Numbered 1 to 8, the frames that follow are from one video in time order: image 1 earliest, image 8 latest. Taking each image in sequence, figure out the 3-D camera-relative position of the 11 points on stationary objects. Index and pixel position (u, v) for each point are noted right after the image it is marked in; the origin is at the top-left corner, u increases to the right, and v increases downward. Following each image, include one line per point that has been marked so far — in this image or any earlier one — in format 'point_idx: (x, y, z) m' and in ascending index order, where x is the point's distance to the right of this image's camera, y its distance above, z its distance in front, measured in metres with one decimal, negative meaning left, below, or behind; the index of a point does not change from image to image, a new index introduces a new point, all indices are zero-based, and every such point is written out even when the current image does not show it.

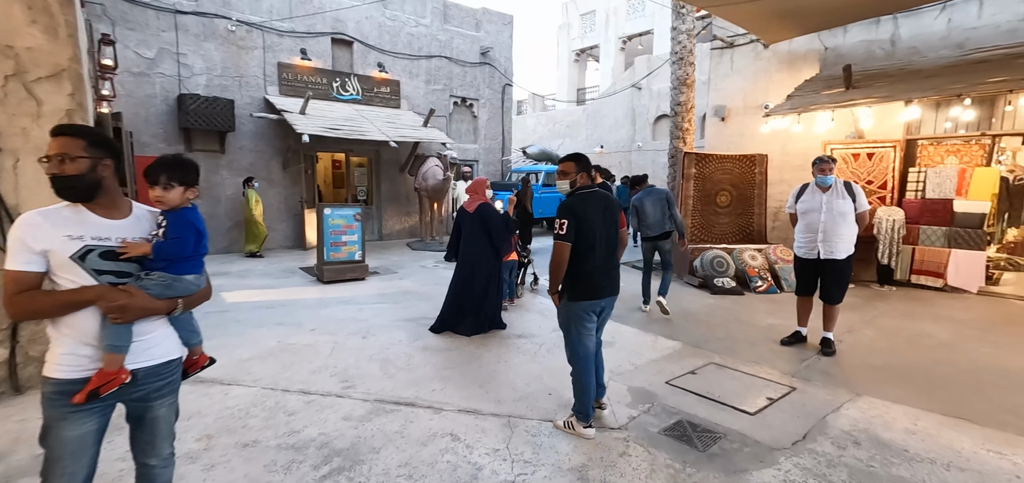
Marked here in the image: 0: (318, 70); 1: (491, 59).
0: (-4.2, +3.7, +10.1) m
1: (-0.6, +5.1, +13.0) m
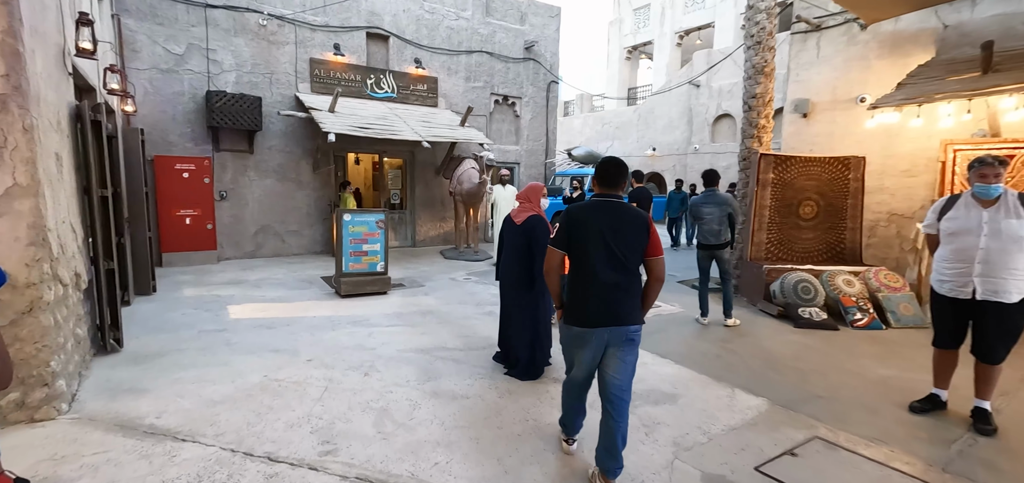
0: (-3.3, +3.6, +9.6) m
1: (+0.6, +4.9, +12.1) m
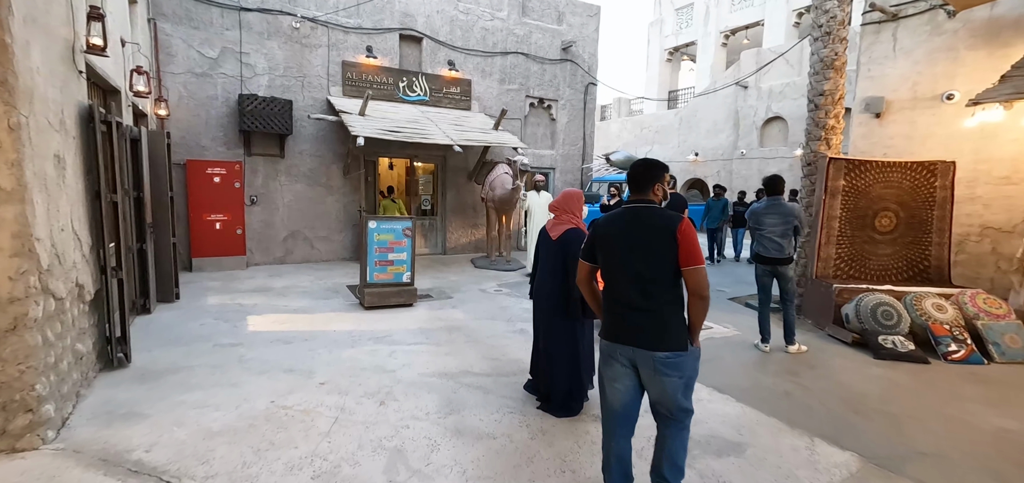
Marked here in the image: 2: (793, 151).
0: (-2.6, +3.5, +9.4) m
1: (+1.5, +4.6, +11.6) m
2: (+8.4, +2.7, +13.9) m
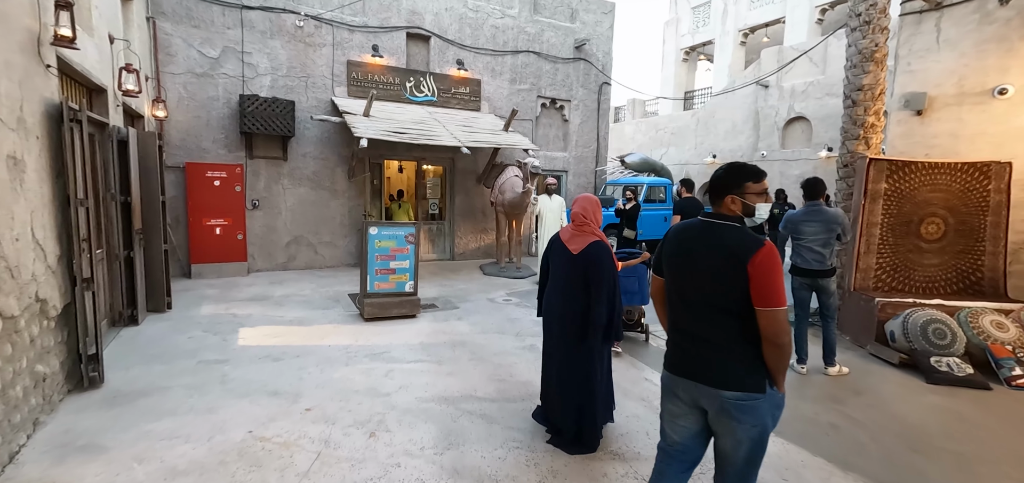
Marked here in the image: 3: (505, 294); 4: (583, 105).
0: (-2.4, +3.4, +9.0) m
1: (+1.8, +4.5, +11.2) m
2: (+8.7, +2.5, +13.3) m
3: (-0.1, -0.8, +7.2) m
4: (+1.7, +3.3, +11.4) m
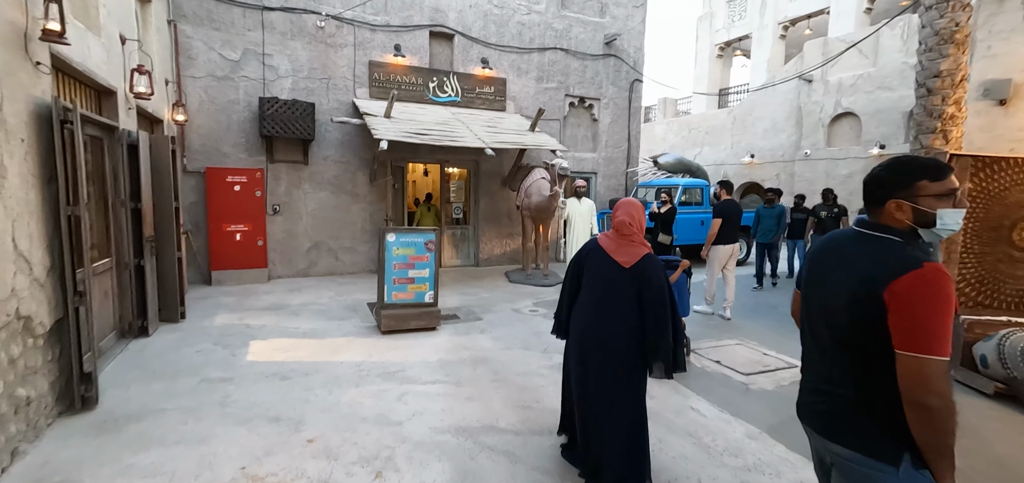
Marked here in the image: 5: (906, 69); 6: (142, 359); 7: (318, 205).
0: (-1.9, +3.3, +8.8) m
1: (+2.4, +4.4, +10.7) m
2: (+9.4, +2.4, +12.4) m
3: (+0.3, -0.9, +6.7) m
4: (+2.3, +3.2, +10.9) m
5: (+9.8, +4.3, +11.6) m
6: (-3.3, -1.1, +4.2) m
7: (-3.5, +0.7, +8.3) m
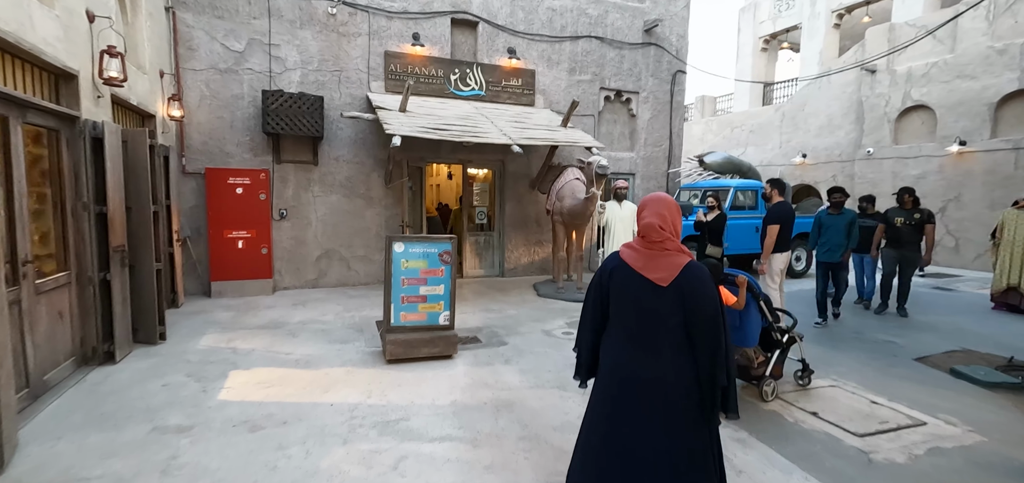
0: (-1.4, +3.1, +8.0) m
1: (+3.0, +4.2, +9.7) m
2: (+10.1, +2.2, +11.0) m
3: (+0.6, -1.0, +5.8) m
4: (+3.0, +3.0, +9.8) m
5: (+10.4, +4.1, +10.2) m
6: (-3.1, -1.2, +3.5) m
7: (-3.0, +0.5, +7.6) m
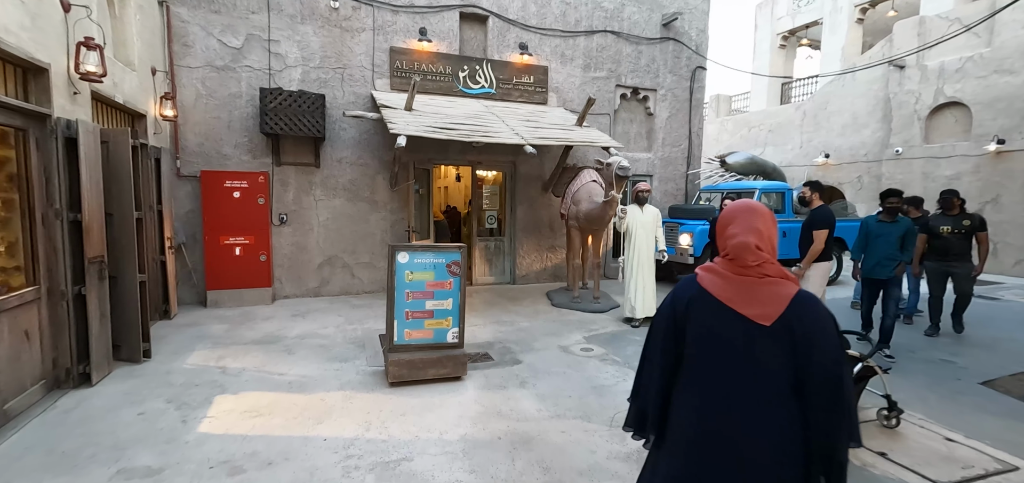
0: (-1.2, +3.0, +7.6) m
1: (+3.3, +4.1, +9.2) m
2: (+10.4, +2.1, +10.4) m
3: (+0.8, -1.1, +5.3) m
4: (+3.2, +2.9, +9.3) m
5: (+10.7, +4.0, +9.6) m
6: (-3.0, -1.2, +3.1) m
7: (-2.8, +0.4, +7.2) m
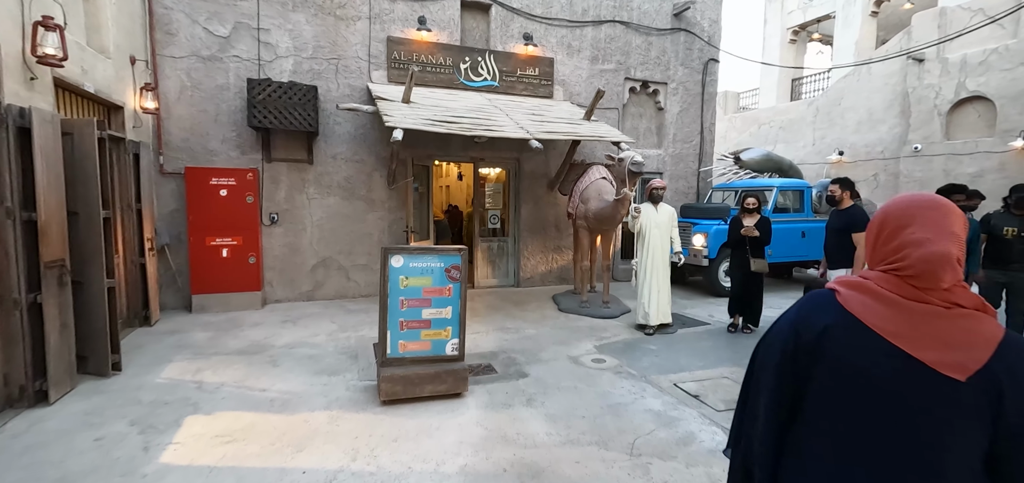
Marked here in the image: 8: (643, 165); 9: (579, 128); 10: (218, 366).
0: (-1.1, +3.0, +7.2) m
1: (+3.3, +4.1, +8.8) m
2: (+10.4, +2.1, +9.9) m
3: (+0.9, -1.1, +4.9) m
4: (+3.3, +2.9, +8.9) m
5: (+10.7, +4.0, +9.1) m
6: (-2.9, -1.2, +2.7) m
7: (-2.7, +0.4, +6.8) m
8: (+1.6, +0.9, +5.8) m
9: (+1.0, +1.7, +6.8) m
10: (-2.7, -1.1, +4.3) m
